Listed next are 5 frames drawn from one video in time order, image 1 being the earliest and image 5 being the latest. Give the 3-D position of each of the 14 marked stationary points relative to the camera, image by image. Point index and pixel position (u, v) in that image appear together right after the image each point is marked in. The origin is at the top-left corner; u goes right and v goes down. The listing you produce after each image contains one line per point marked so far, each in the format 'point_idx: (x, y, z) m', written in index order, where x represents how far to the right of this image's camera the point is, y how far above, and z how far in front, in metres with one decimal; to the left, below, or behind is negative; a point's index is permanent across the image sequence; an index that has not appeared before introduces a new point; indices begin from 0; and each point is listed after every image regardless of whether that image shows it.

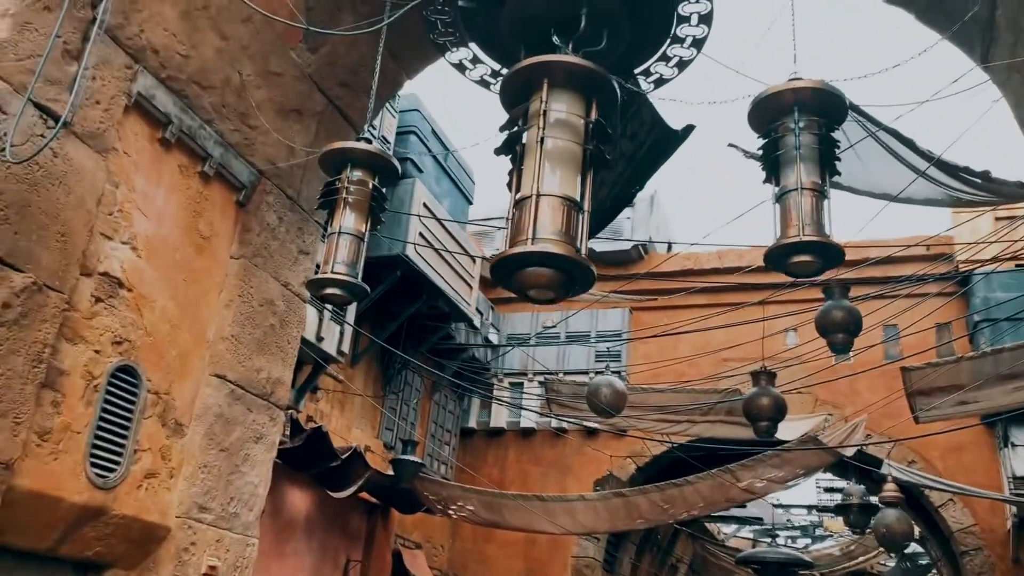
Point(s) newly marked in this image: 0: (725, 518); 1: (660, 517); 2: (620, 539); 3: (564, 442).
0: (+4.0, -4.2, +16.4) m
1: (+1.3, -1.9, +7.6) m
2: (+1.7, -3.9, +14.0) m
3: (+0.8, -2.2, +12.9) m
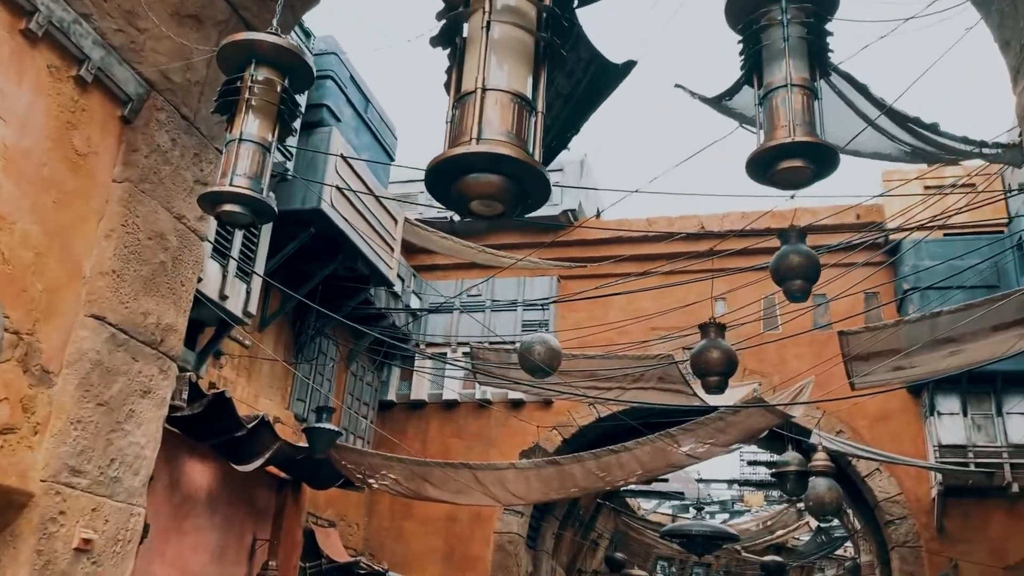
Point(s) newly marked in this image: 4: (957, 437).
0: (+2.5, -3.7, +16.2) m
1: (+0.7, -1.6, +7.2) m
2: (+0.5, -3.5, +13.6) m
3: (-0.3, -1.7, +12.3) m
4: (+5.0, -1.7, +10.0) m
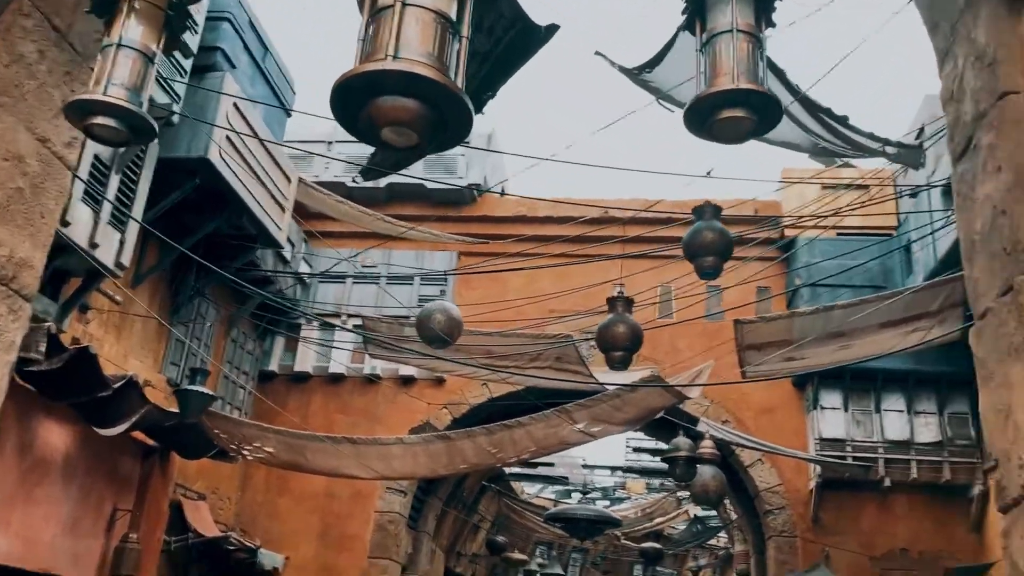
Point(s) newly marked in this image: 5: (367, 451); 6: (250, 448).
0: (+0.4, -3.4, +16.2) m
1: (-0.2, -1.4, +6.9) m
2: (-1.3, -3.1, +13.3) m
3: (-1.8, -1.4, +11.9) m
4: (+3.8, -1.6, +10.2) m
5: (-1.1, -1.3, +6.9) m
6: (-2.1, -1.3, +7.2) m
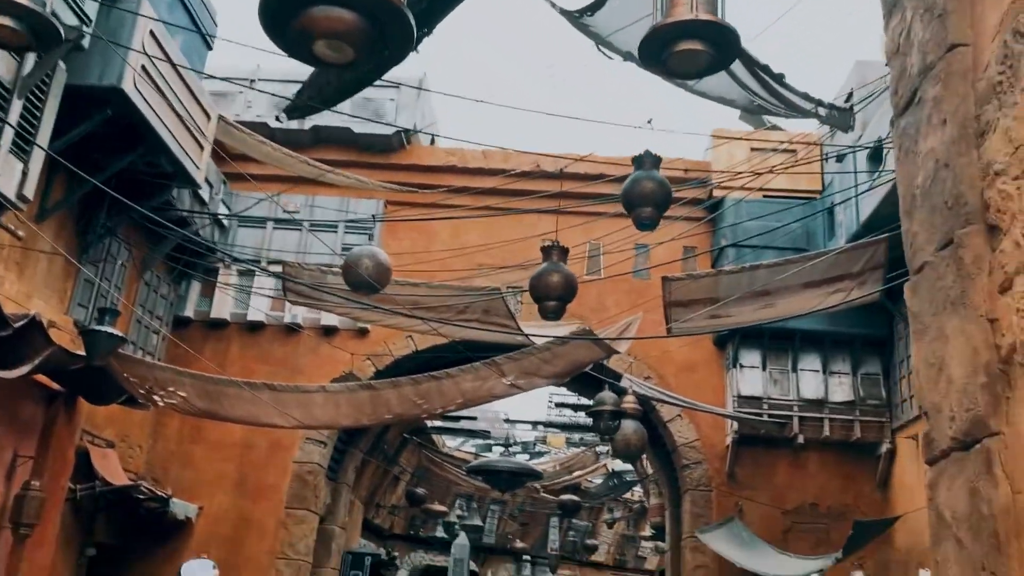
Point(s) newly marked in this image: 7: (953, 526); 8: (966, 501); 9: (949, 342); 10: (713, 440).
0: (-1.1, -2.6, +16.1) m
1: (-0.8, -0.9, +6.8) m
2: (-2.5, -2.3, +13.1) m
3: (-2.8, -0.7, +11.6) m
4: (+2.9, -1.2, +10.5) m
5: (-1.7, -0.8, +6.7) m
6: (-2.7, -0.8, +6.9) m
7: (+1.5, -0.8, +3.0) m
8: (+1.5, -0.7, +3.0) m
9: (+1.5, -0.2, +3.1) m
10: (+2.4, -1.9, +10.8) m
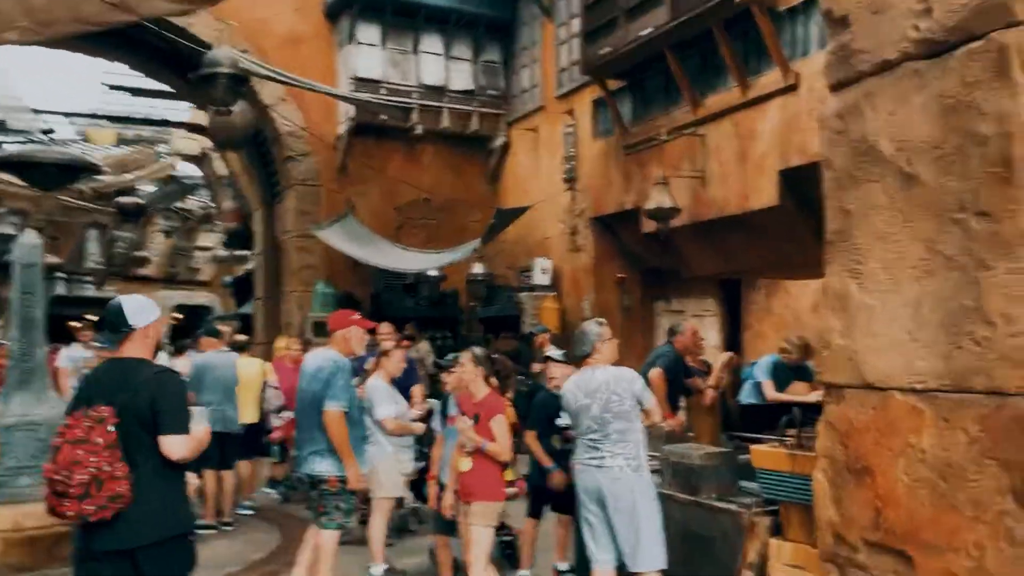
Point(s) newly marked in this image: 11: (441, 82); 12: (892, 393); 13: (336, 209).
0: (-7.8, +2.4, +12.3) m
1: (-2.8, +1.2, +4.3) m
2: (-7.5, +1.6, +9.1) m
3: (-6.9, +2.8, +7.2) m
4: (-1.5, +2.3, +9.2) m
5: (-3.6, +1.2, +3.7) m
6: (-4.6, +1.2, +3.4) m
7: (+1.0, +0.3, +2.2) m
8: (+1.0, +0.4, +2.2) m
9: (+1.0, +1.0, +2.2) m
10: (-2.1, +1.7, +9.5) m
11: (-0.8, +2.2, +9.5) m
12: (+1.0, -0.3, +2.2) m
13: (-1.9, +0.8, +9.4) m
